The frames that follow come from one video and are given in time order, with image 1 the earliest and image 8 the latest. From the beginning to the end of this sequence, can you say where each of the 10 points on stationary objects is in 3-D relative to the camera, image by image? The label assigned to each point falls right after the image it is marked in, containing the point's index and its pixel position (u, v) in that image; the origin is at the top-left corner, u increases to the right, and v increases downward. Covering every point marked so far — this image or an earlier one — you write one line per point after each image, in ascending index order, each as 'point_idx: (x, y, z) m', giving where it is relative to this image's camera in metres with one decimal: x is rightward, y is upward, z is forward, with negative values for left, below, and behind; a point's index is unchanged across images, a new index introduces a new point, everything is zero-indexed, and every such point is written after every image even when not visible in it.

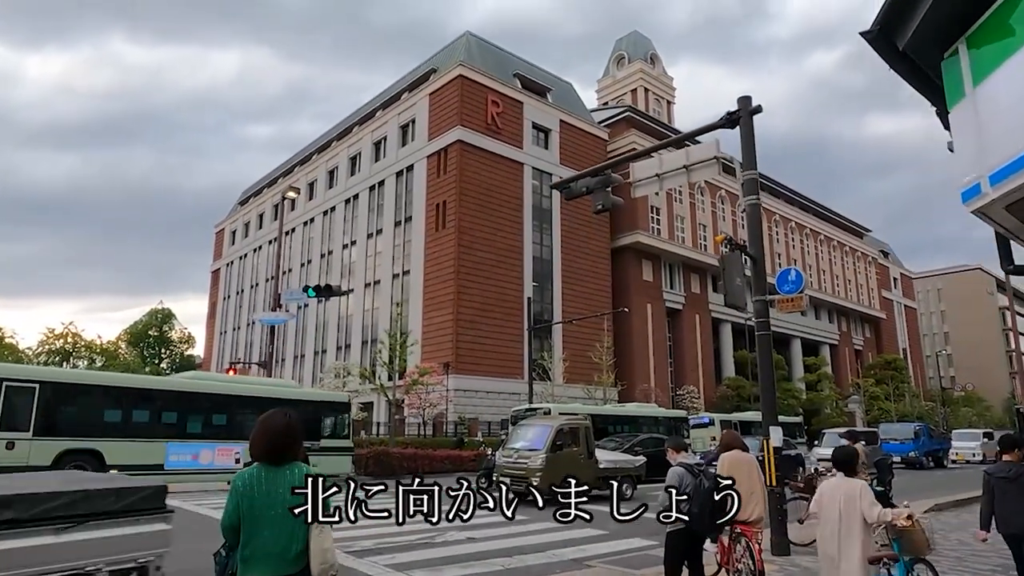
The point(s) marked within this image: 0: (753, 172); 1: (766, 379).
0: (+3.2, +1.5, +8.9) m
1: (+3.1, -1.2, +8.3) m
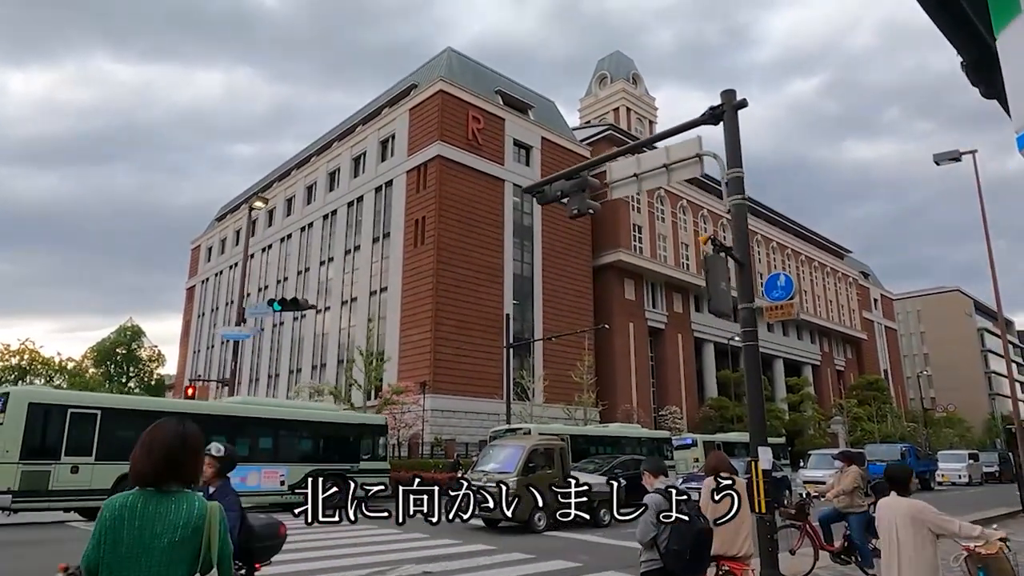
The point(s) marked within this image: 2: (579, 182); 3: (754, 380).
0: (+2.7, +1.4, +8.2) m
1: (+2.7, -1.2, +7.6) m
2: (+1.1, +1.7, +10.6) m
3: (+2.7, -1.1, +7.6) m
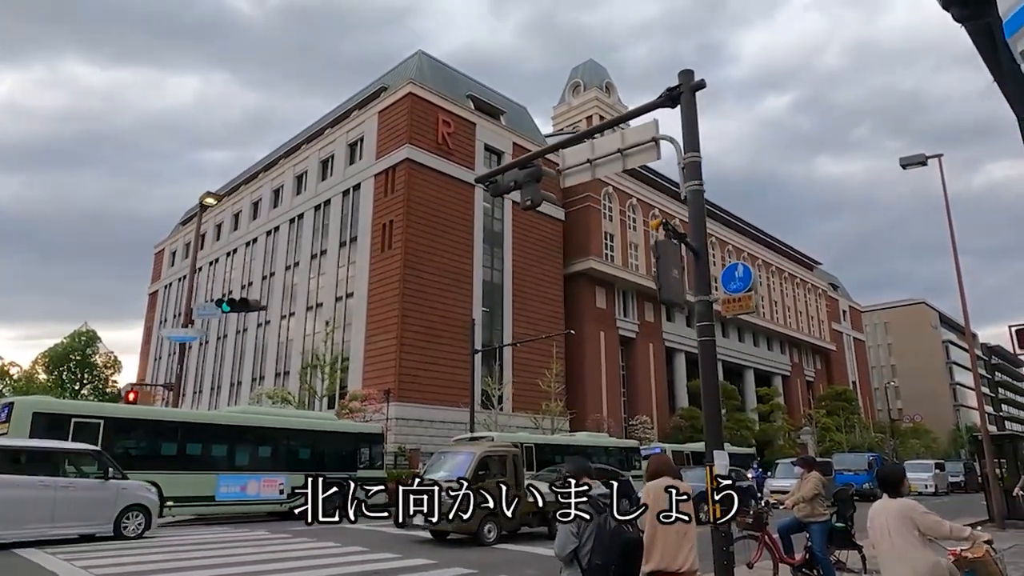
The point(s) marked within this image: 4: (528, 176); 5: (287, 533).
0: (+2.1, +1.5, +7.7) m
1: (+2.0, -1.1, +7.0) m
2: (+0.3, +1.7, +10.0) m
3: (+2.0, -1.0, +7.0) m
4: (+0.3, +1.7, +10.1) m
5: (-4.4, -4.8, +13.2) m
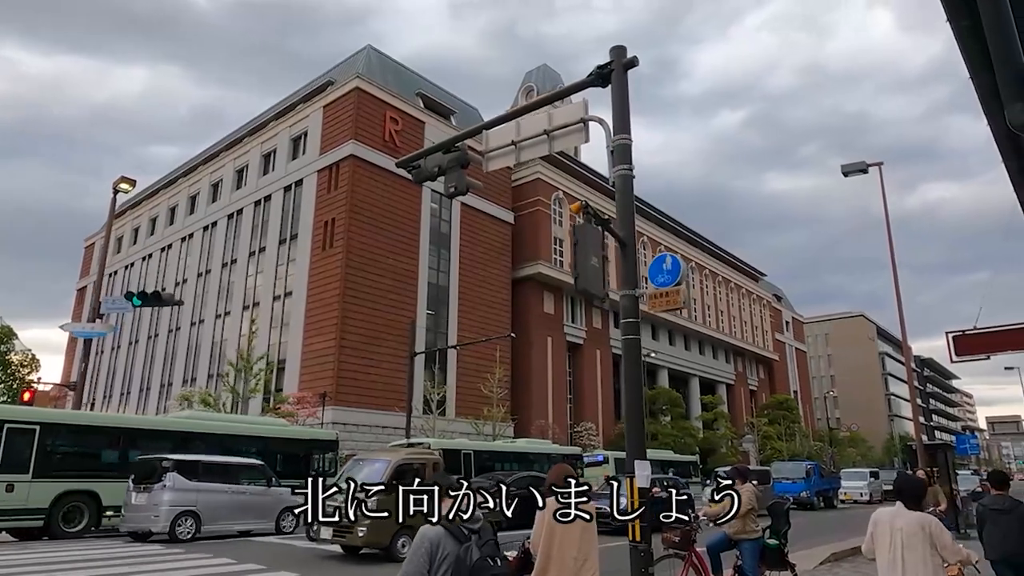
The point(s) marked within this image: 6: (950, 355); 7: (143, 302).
0: (+1.2, +1.6, +7.0) m
1: (+1.1, -1.1, +6.3) m
2: (-0.7, +1.8, +9.2) m
3: (+1.1, -0.9, +6.3) m
4: (-0.8, +1.8, +9.4) m
5: (-5.8, -4.6, +12.1) m
6: (+6.1, -0.9, +9.4) m
7: (-9.2, -0.4, +16.8) m
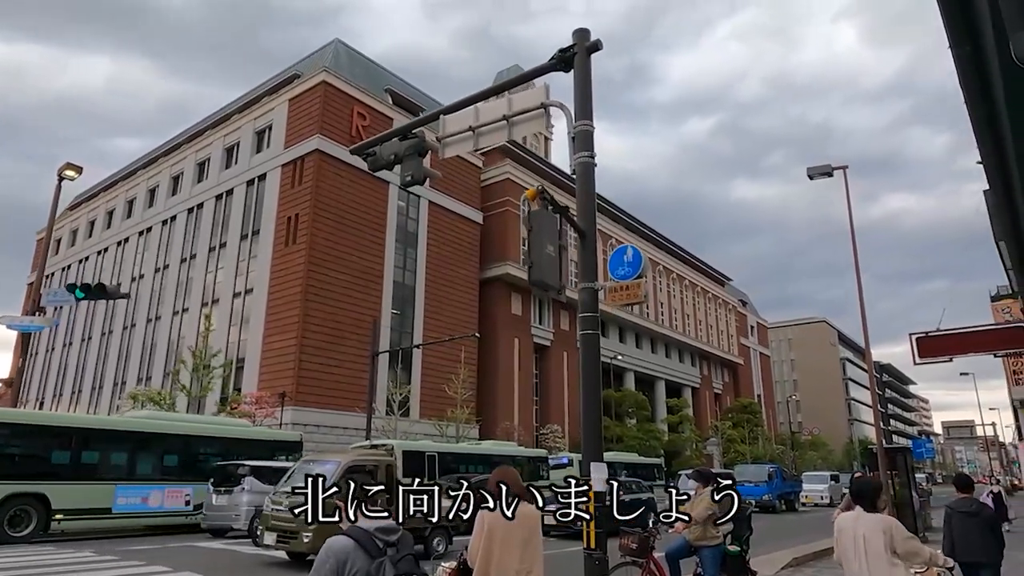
0: (+0.7, +1.6, +6.7) m
1: (+0.7, -1.0, +6.0) m
2: (-1.2, +1.9, +8.8) m
3: (+0.7, -0.8, +6.0) m
4: (-1.3, +1.9, +8.9) m
5: (-6.6, -4.5, +11.4) m
6: (+5.5, -0.9, +9.2) m
7: (-10.1, -0.2, +16.0) m
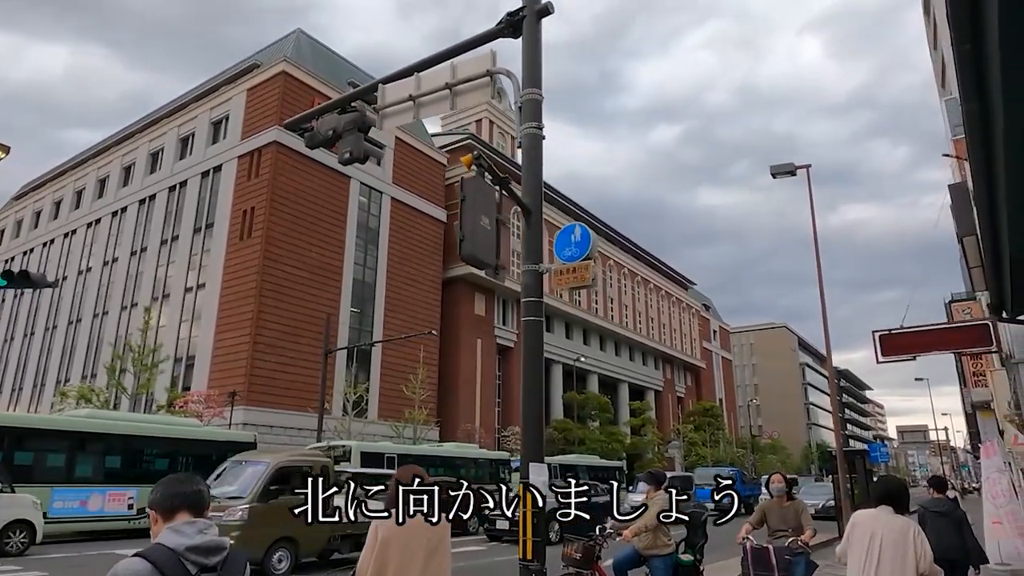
0: (+0.2, +1.8, +6.1) m
1: (+0.1, -0.9, +5.4) m
2: (-1.9, +2.1, +8.1) m
3: (+0.1, -0.7, +5.4) m
4: (-2.0, +2.0, +8.3) m
5: (-7.4, -4.3, +10.4) m
6: (+4.8, -0.9, +8.9) m
7: (-11.1, +0.1, +14.9) m
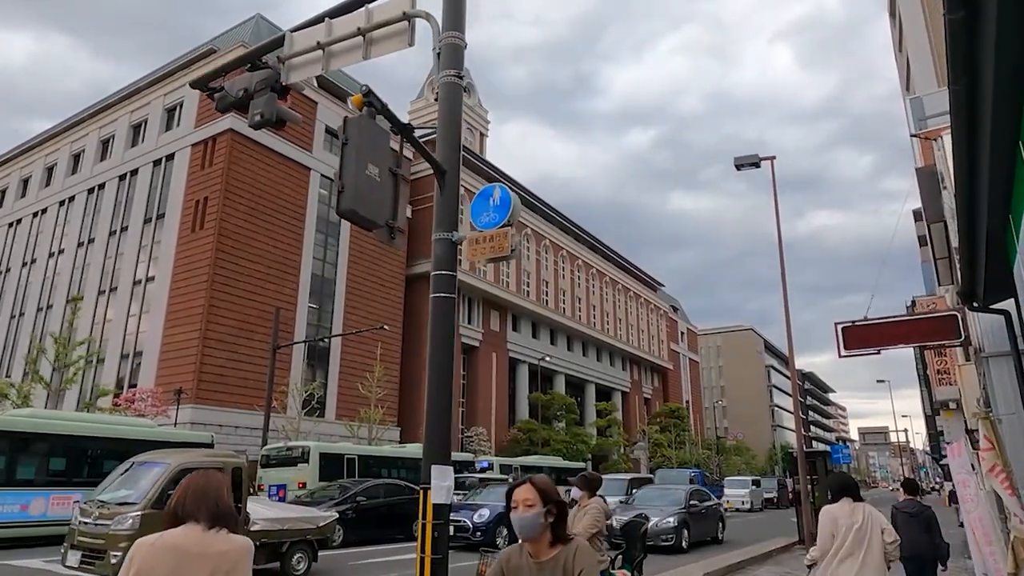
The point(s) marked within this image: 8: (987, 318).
0: (-0.4, +2.0, +5.3) m
1: (-0.5, -0.7, +4.6) m
2: (-2.6, +2.3, +7.2) m
3: (-0.5, -0.5, +4.6) m
4: (-2.7, +2.2, +7.3) m
5: (-8.3, -4.0, +9.3) m
6: (+4.0, -0.7, +8.2) m
7: (-12.1, +0.4, +13.6) m
8: (+5.3, -0.3, +7.5) m
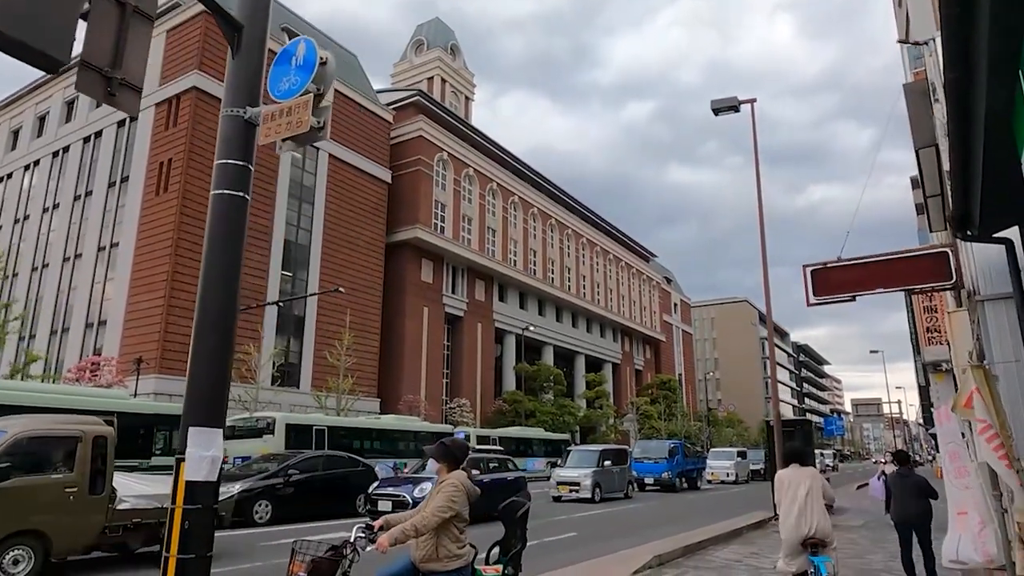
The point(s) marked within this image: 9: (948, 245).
0: (-1.4, +2.5, +3.9) m
1: (-1.4, -0.1, +3.3) m
2: (-3.5, +2.9, +5.8) m
3: (-1.4, 0.0, +3.3) m
4: (-3.6, +2.9, +5.9) m
5: (-9.2, -3.3, +8.1) m
6: (+3.0, -0.1, +6.9) m
7: (-13.0, +1.3, +12.2) m
8: (+4.3, +0.3, +6.2) m
9: (+4.3, +0.4, +6.6) m
